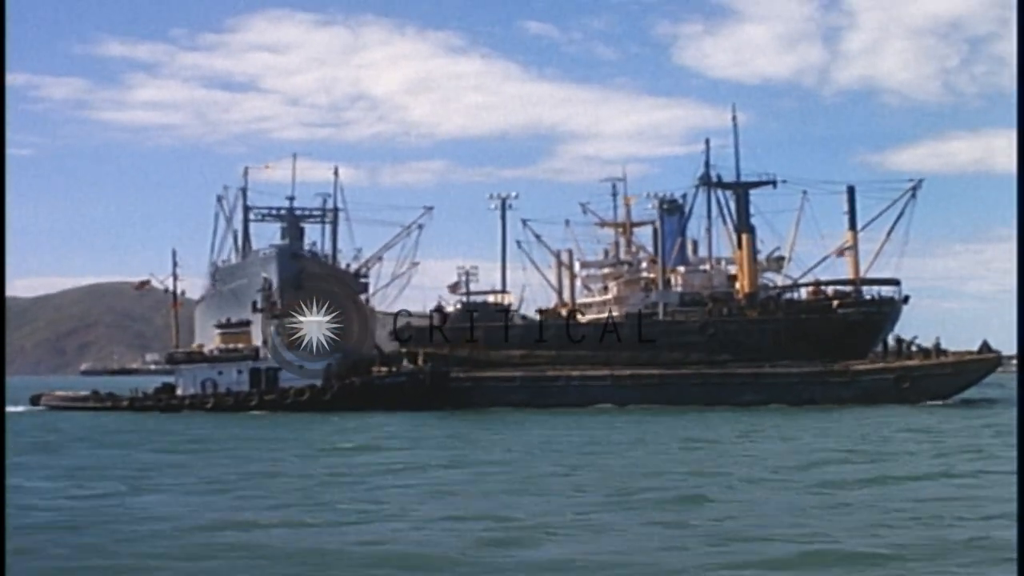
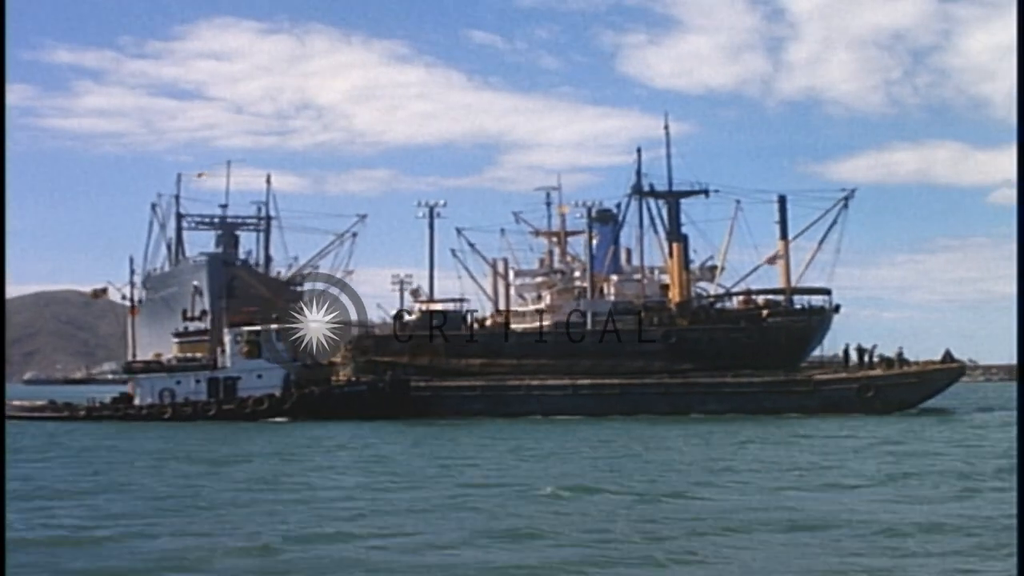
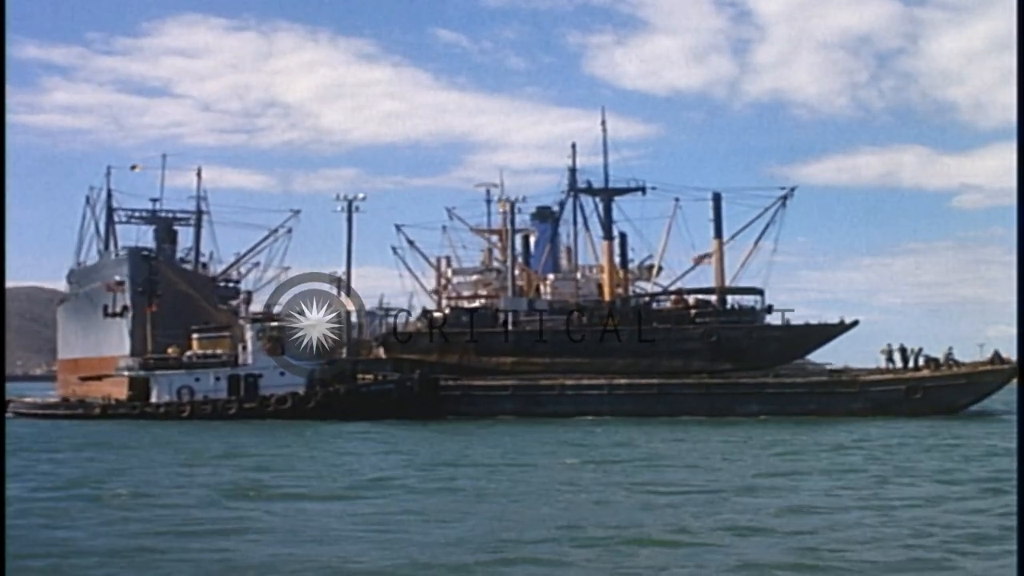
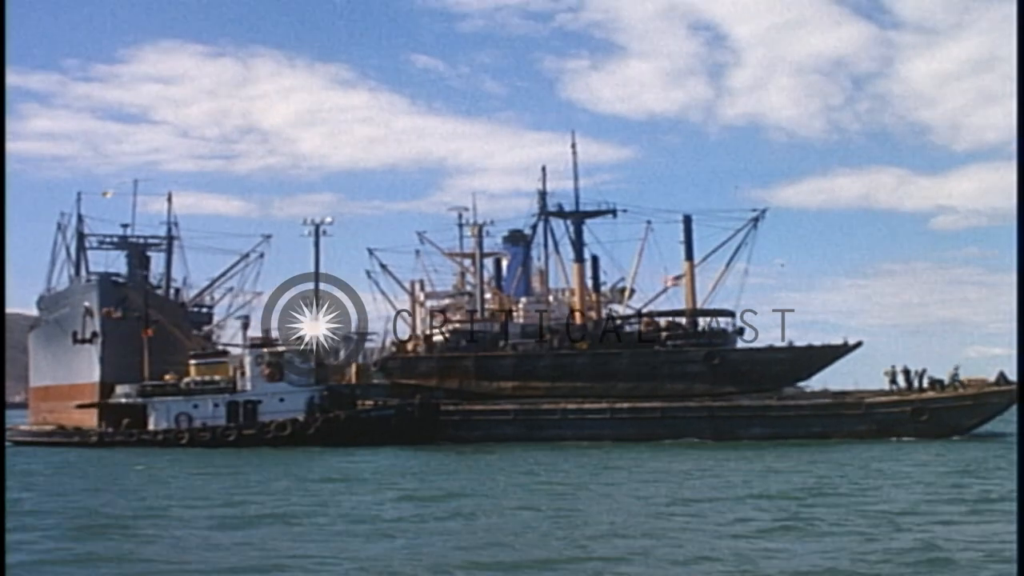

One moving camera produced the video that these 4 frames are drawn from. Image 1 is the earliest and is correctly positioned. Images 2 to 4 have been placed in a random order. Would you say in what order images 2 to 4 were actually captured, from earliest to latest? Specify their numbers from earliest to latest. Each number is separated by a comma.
2, 3, 4
